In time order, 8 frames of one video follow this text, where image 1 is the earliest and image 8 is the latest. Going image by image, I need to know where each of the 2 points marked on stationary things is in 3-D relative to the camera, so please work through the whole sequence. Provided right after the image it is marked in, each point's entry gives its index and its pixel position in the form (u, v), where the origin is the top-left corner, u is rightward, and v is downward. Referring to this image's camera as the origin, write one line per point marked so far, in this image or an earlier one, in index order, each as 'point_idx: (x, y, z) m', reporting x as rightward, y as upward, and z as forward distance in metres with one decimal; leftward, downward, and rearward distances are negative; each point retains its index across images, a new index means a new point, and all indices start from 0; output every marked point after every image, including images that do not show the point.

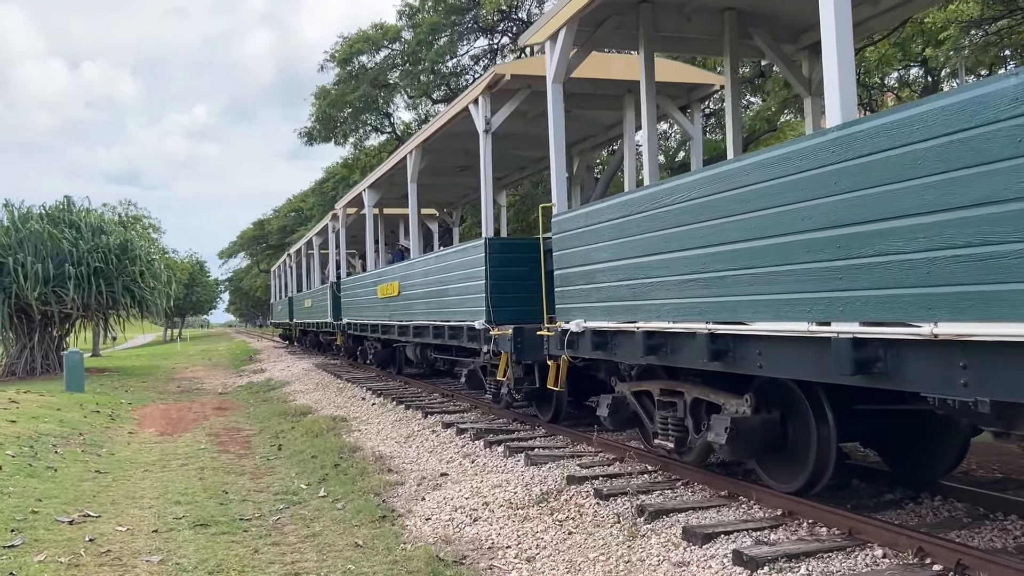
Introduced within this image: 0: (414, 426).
0: (-1.0, -1.4, +9.1) m
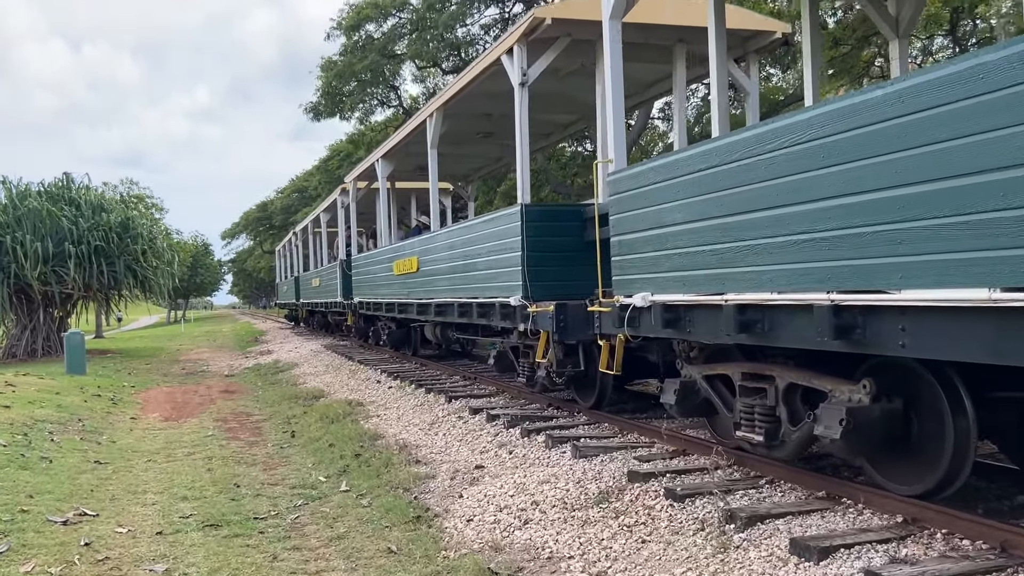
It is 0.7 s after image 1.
0: (-0.7, -1.1, +8.4) m
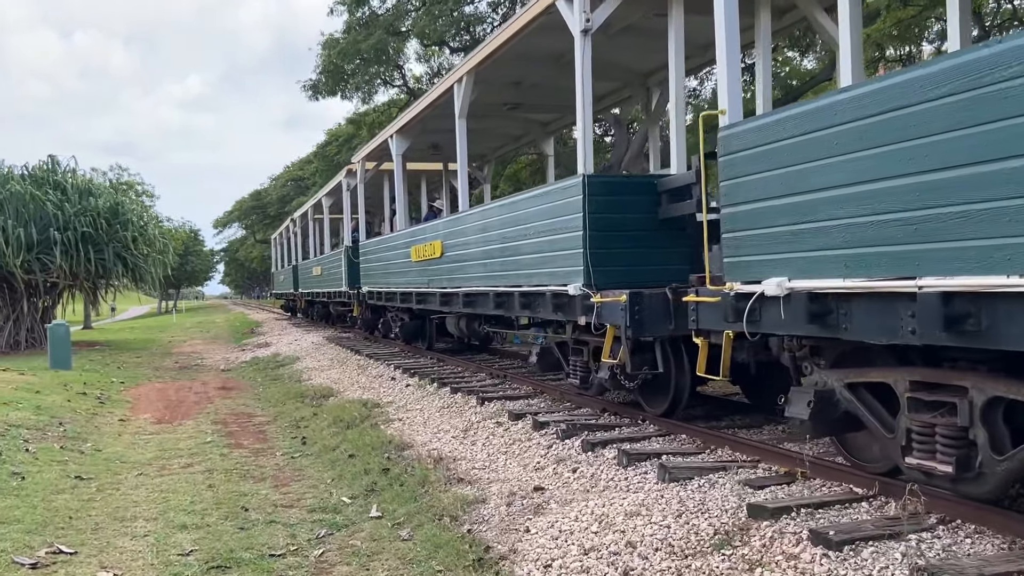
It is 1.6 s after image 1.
0: (-0.3, -1.0, +7.3) m
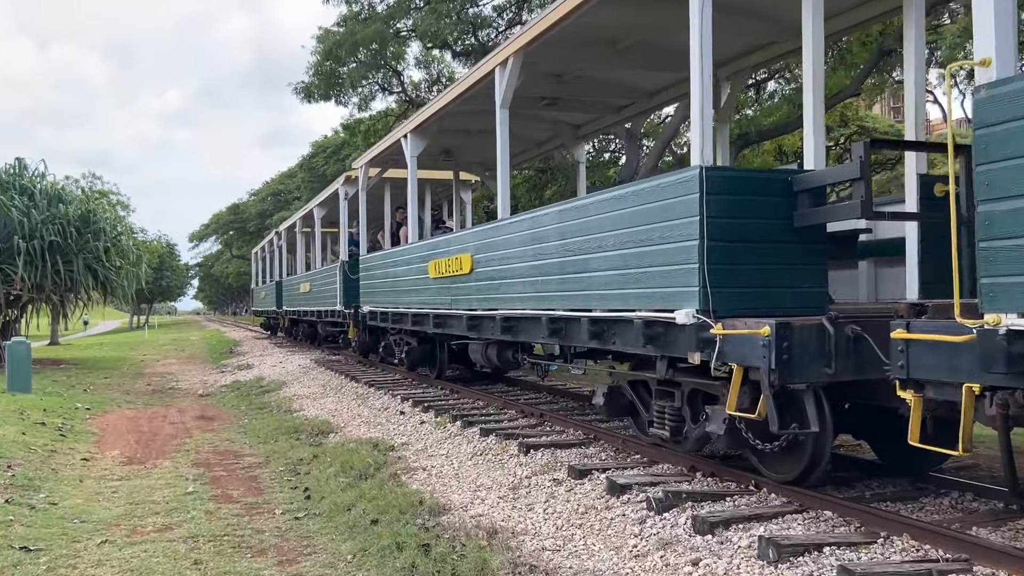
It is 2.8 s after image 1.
0: (0.0, -1.2, +6.0) m
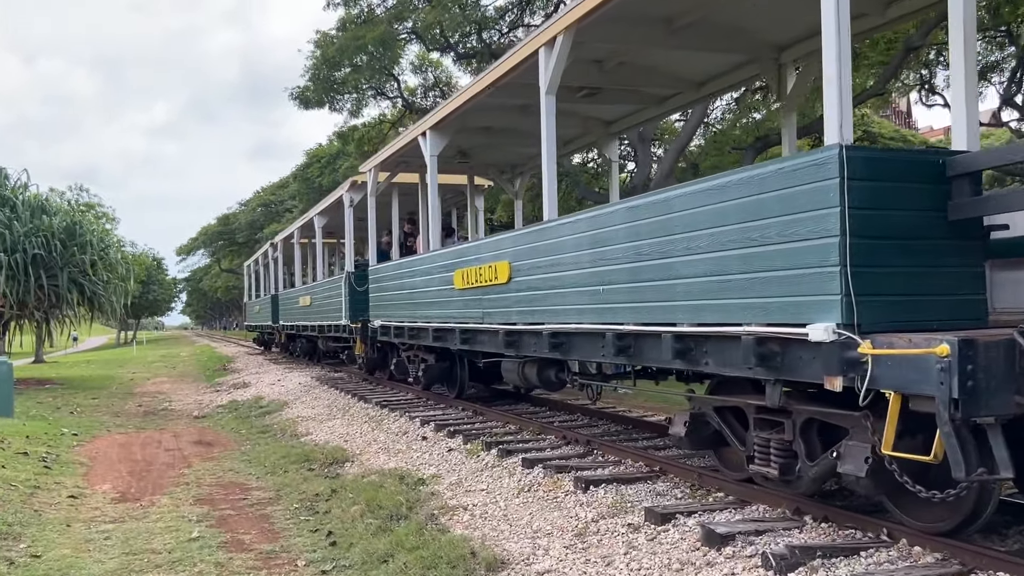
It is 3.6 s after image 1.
0: (+0.4, -1.2, +5.2) m
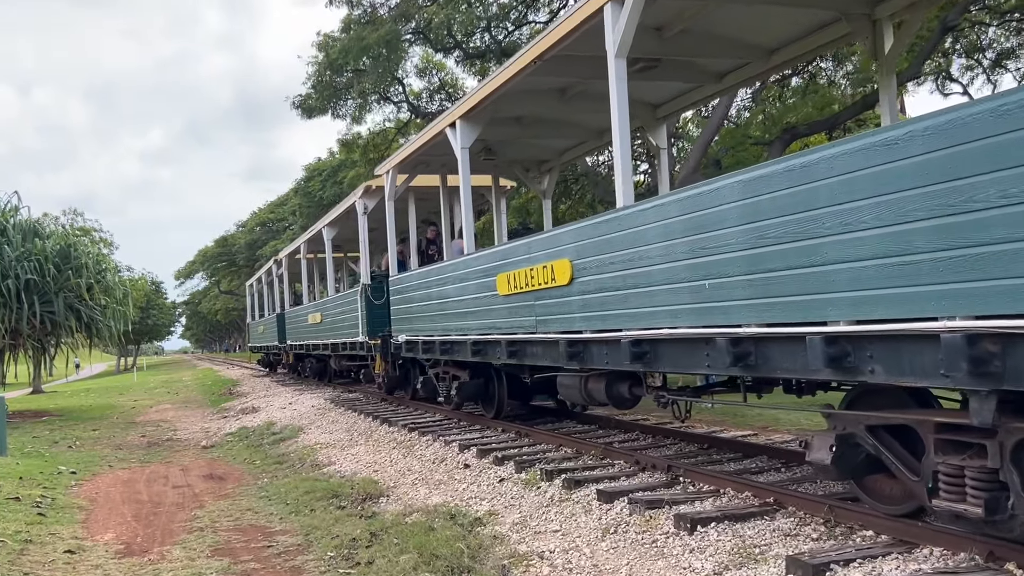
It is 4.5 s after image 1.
0: (+0.8, -1.2, +4.2) m
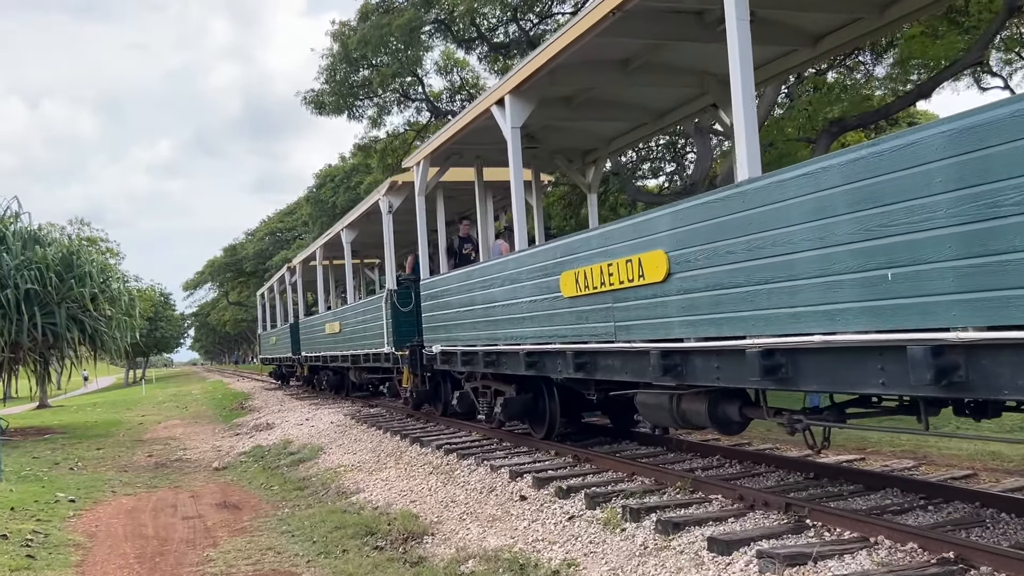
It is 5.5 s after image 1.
0: (+1.2, -1.2, +3.1) m
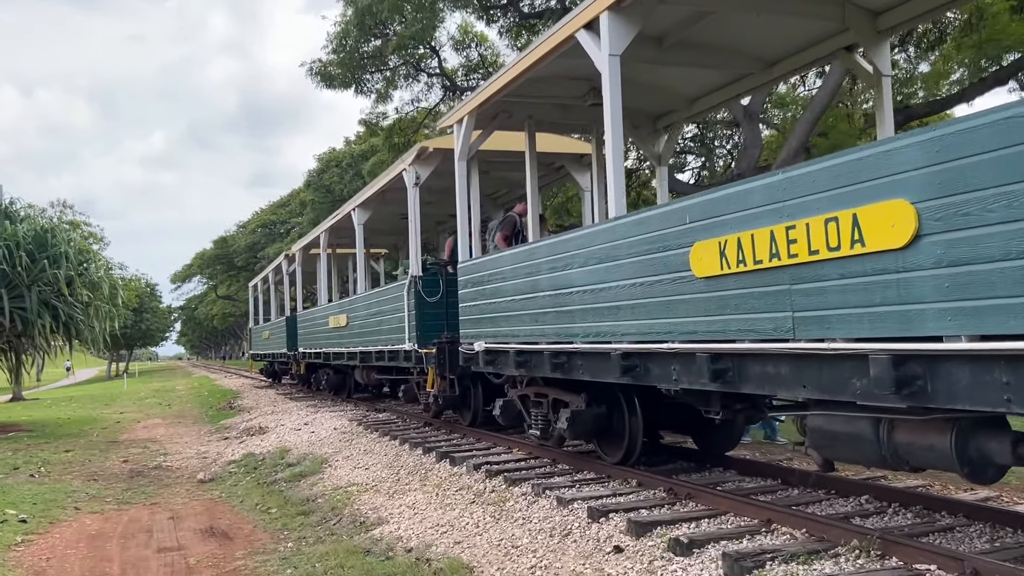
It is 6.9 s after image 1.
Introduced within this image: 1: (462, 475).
0: (+1.7, -1.1, +1.5) m
1: (-0.4, -1.5, +7.3) m
